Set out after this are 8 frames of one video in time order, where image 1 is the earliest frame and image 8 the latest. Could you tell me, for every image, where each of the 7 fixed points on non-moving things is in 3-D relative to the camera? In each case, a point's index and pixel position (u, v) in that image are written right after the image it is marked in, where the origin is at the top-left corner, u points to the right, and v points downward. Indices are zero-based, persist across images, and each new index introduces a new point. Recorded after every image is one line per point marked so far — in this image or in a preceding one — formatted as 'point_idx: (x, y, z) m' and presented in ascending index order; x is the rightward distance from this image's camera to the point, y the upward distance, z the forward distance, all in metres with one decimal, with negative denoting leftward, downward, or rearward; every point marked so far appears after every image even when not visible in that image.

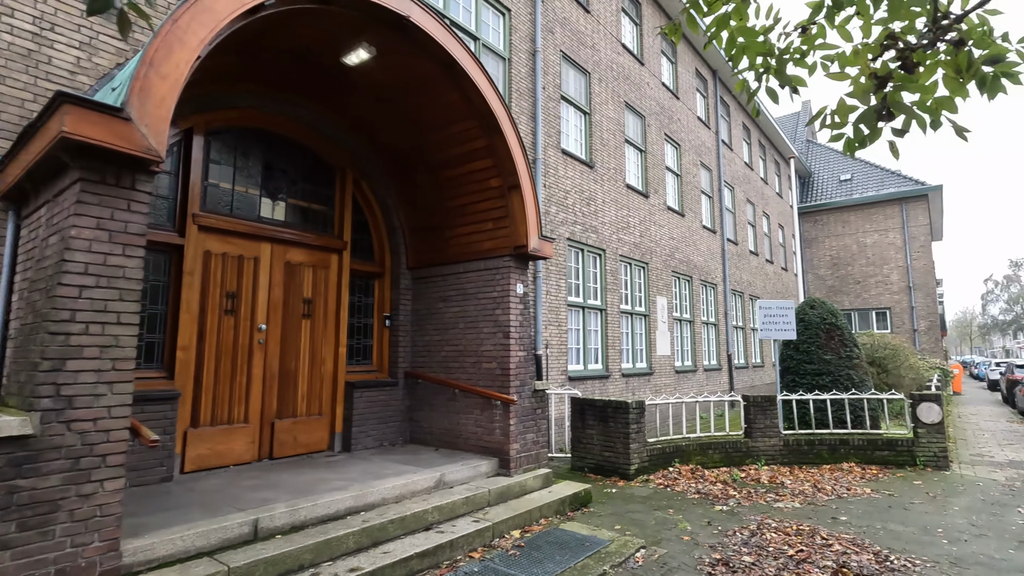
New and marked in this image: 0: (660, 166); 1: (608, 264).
0: (+4.2, +3.4, +15.1) m
1: (+2.2, +0.5, +12.2) m
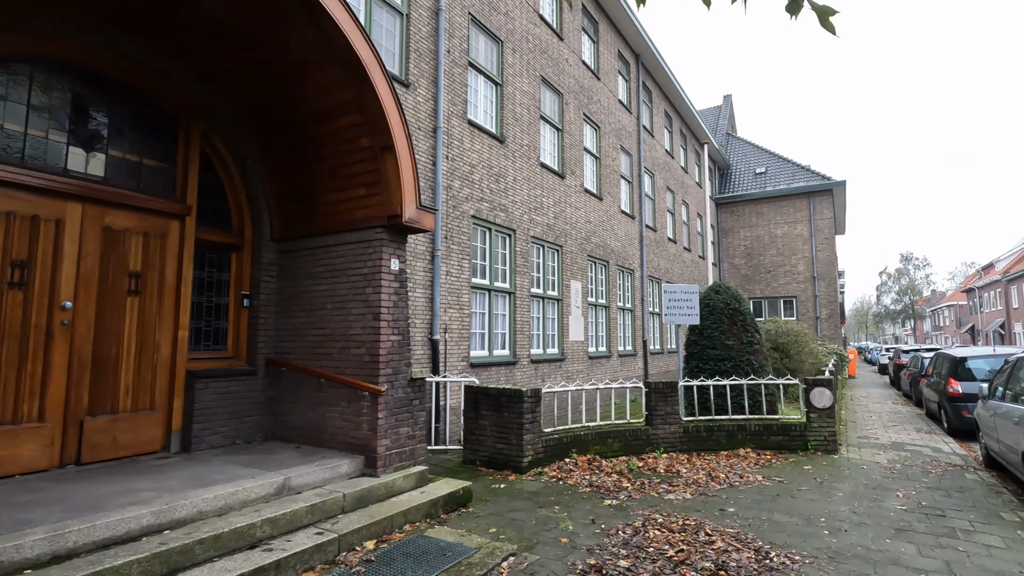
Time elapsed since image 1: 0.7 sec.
0: (+1.8, +3.9, +14.7) m
1: (+0.1, +0.9, +11.6) m
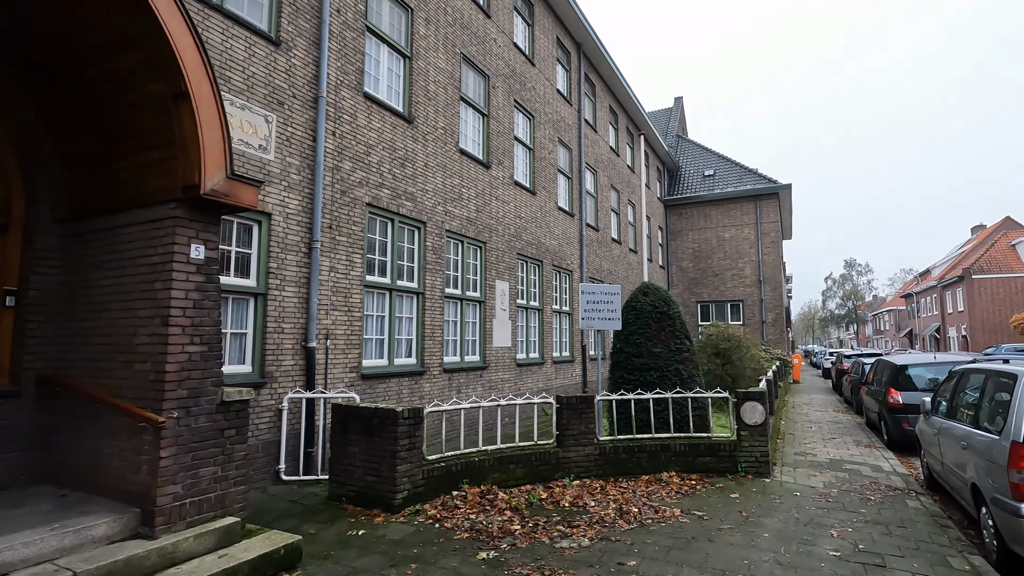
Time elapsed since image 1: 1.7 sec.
0: (-0.1, +3.9, +13.5) m
1: (-1.6, +0.9, +10.3) m
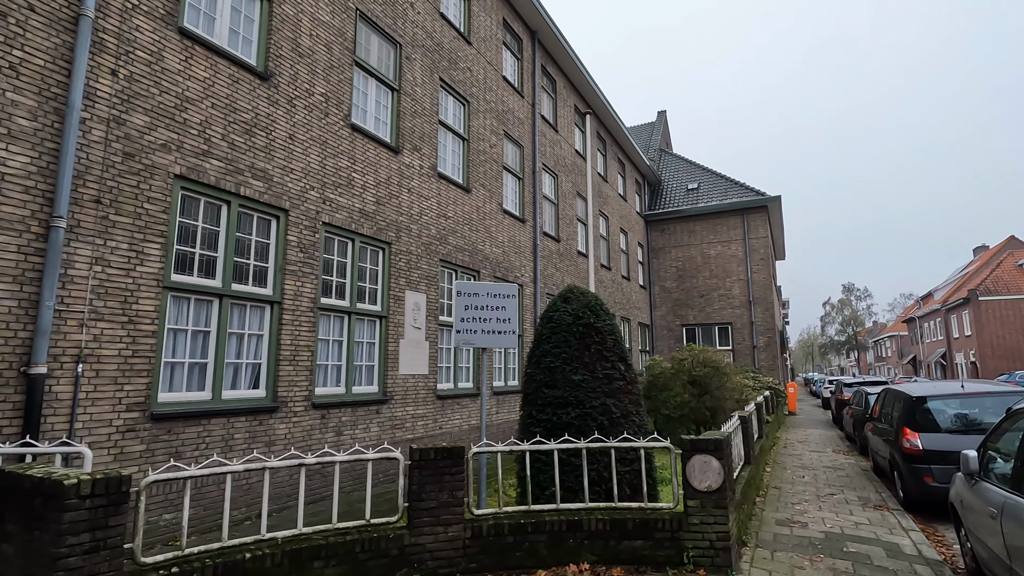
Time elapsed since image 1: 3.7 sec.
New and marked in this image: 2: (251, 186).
0: (-1.7, +3.6, +11.2) m
1: (-3.2, +0.8, +7.9) m
2: (-3.6, +1.4, +7.3) m
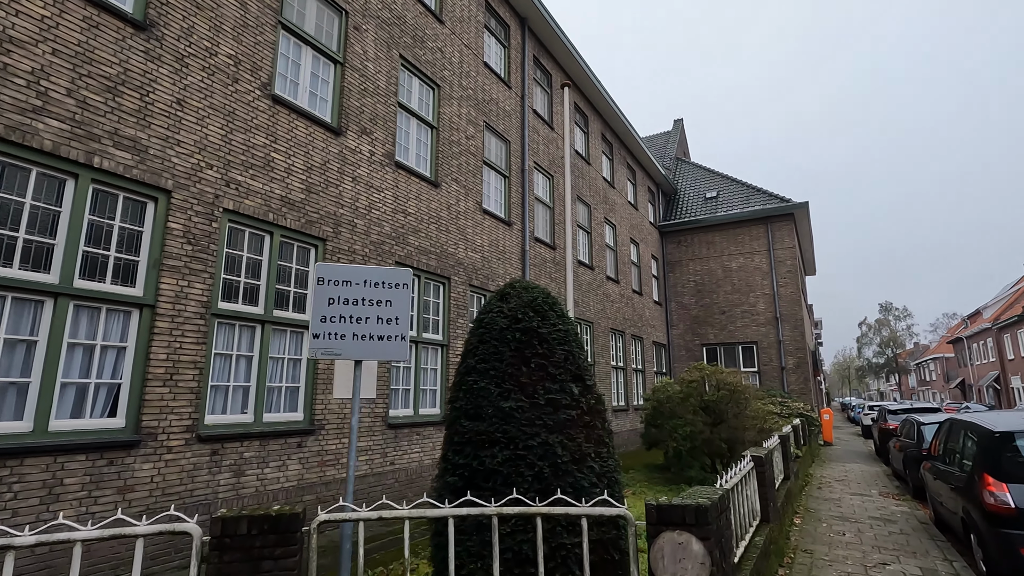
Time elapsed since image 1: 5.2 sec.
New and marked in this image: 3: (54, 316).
0: (-2.3, +3.4, +9.7) m
1: (-3.9, +0.8, +6.3) m
2: (-4.3, +1.4, +5.7) m
3: (-4.5, -0.3, +5.2) m
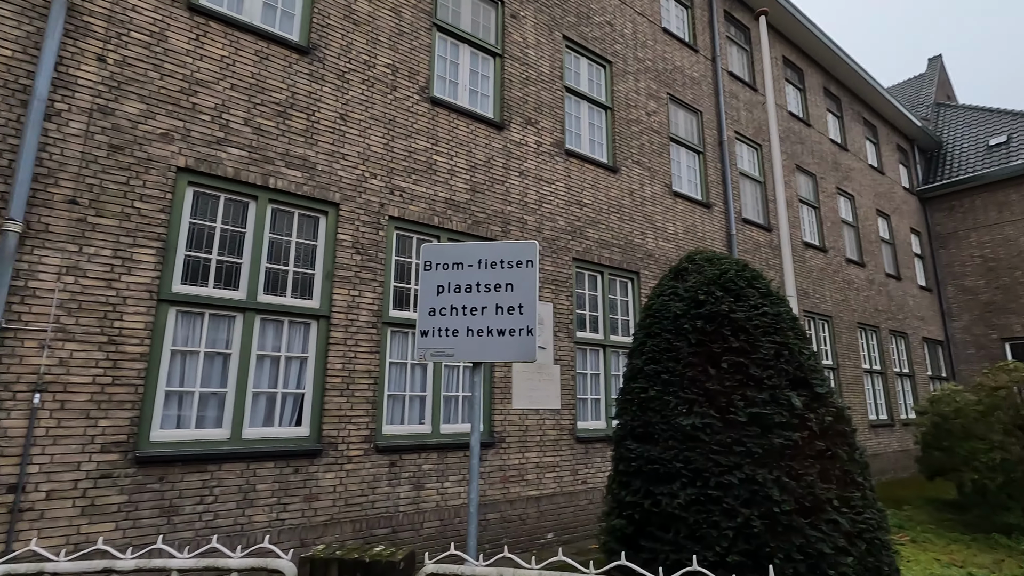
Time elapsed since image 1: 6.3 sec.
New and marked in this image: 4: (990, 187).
0: (+0.6, +3.4, +9.0) m
1: (-2.0, +0.7, +6.4) m
2: (-2.6, +1.3, +6.0) m
3: (-2.8, -0.4, +5.6) m
4: (+17.3, +3.6, +19.2) m
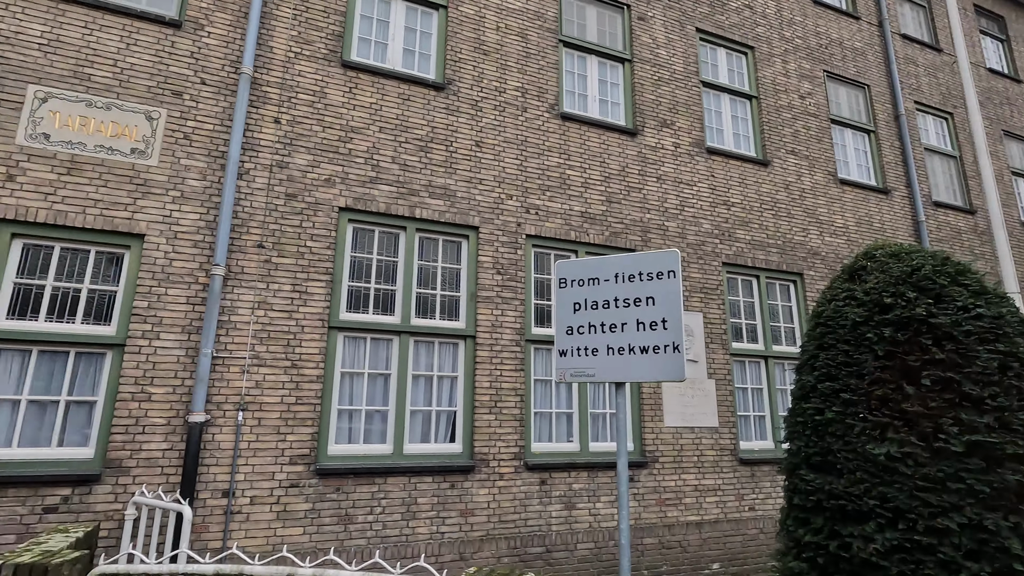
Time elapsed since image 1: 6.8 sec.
0: (+2.7, +3.3, +8.5) m
1: (-0.3, +0.4, +6.6) m
2: (-1.0, +1.0, +6.4) m
3: (-1.3, -0.7, +6.0) m
4: (+21.5, +4.3, +14.0) m
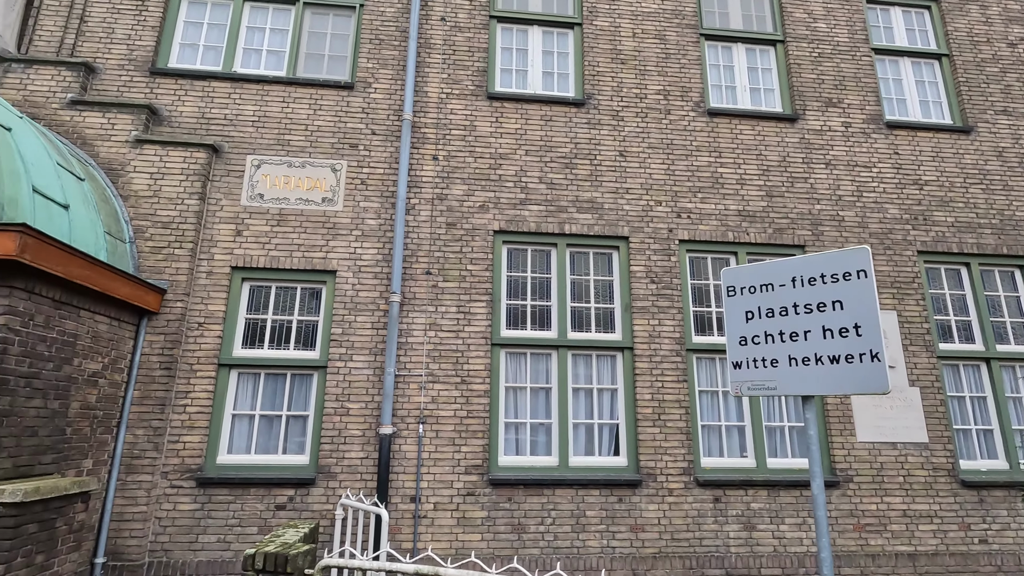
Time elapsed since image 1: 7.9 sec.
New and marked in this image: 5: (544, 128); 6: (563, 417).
0: (+4.8, +3.3, +7.6) m
1: (+1.6, +0.3, +6.5) m
2: (+0.8, +0.8, +6.5) m
3: (+0.5, -0.9, +6.2) m
4: (+24.2, +5.5, +7.9) m
5: (+0.4, +2.0, +6.8) m
6: (+0.6, -1.5, +6.0) m
